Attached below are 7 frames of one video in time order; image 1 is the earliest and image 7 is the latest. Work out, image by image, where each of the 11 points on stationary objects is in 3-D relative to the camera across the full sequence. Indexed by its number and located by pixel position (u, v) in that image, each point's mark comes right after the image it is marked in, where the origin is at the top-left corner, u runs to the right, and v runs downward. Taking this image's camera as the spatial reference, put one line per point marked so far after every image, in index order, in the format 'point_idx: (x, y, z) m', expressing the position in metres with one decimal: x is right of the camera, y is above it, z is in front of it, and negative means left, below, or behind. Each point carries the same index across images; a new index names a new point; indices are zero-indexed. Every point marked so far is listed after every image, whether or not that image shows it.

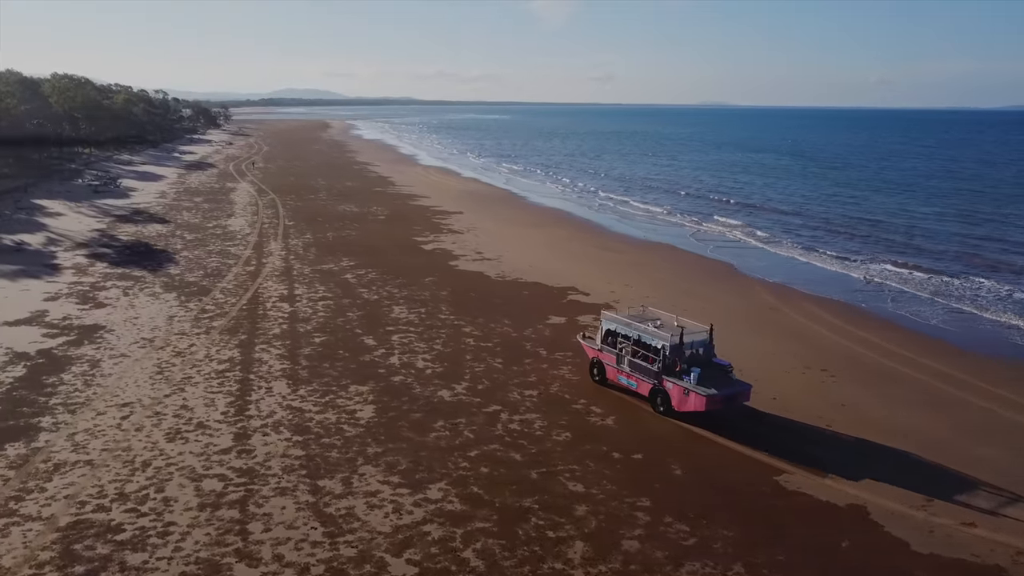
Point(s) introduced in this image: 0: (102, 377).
0: (-6.2, -1.3, +12.7) m
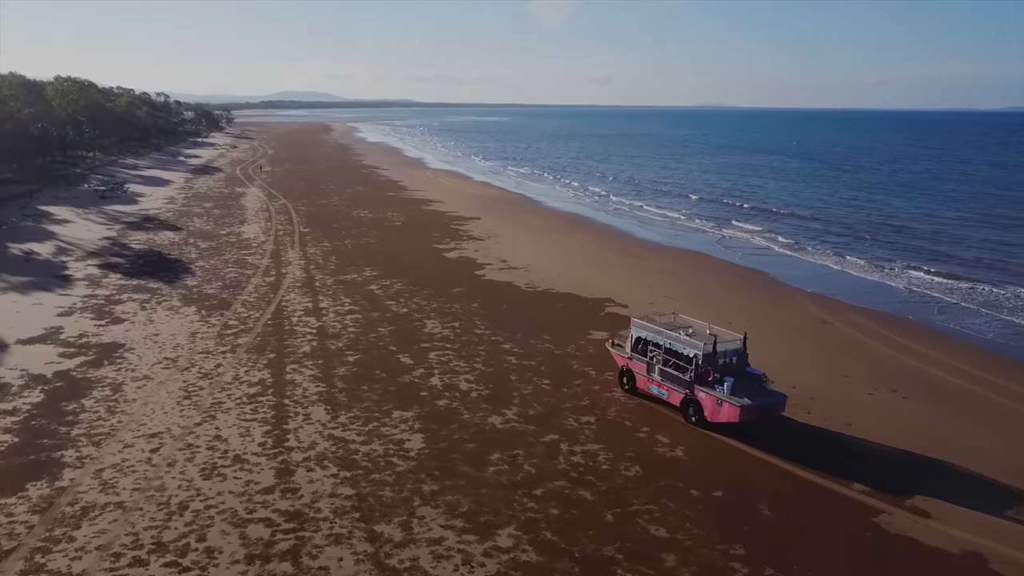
0: (-5.4, -1.6, +11.8) m
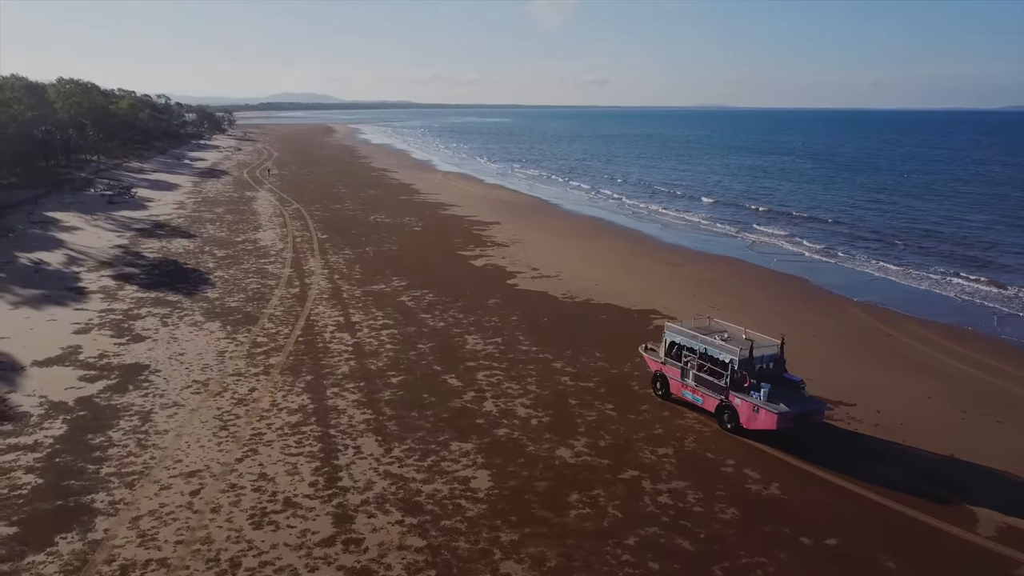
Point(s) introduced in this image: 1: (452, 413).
0: (-4.5, -1.9, +10.7) m
1: (-0.8, -1.8, +11.9) m
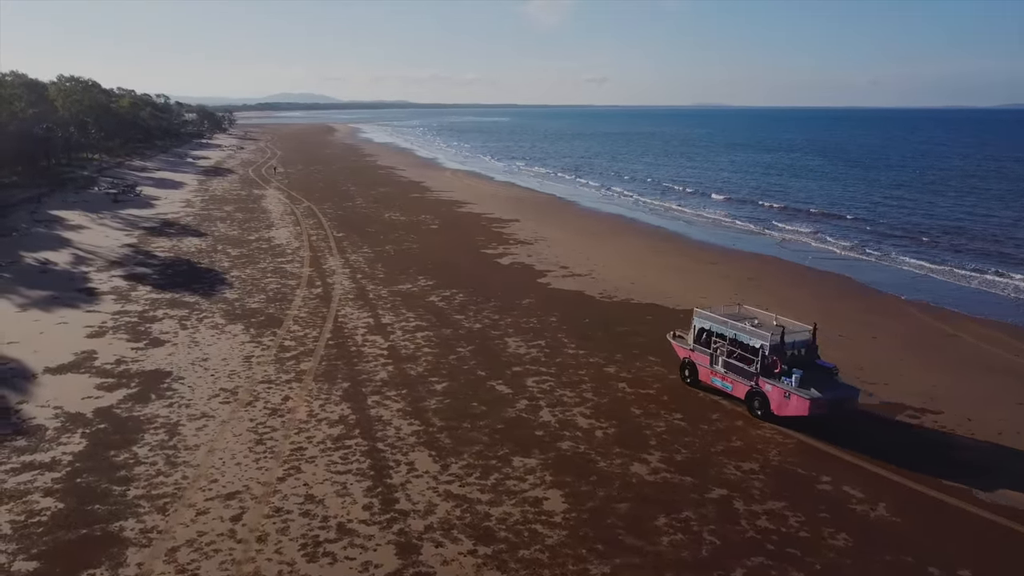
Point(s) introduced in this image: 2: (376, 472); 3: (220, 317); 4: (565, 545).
0: (-3.7, -1.9, +9.7) m
1: (-0.1, -1.7, +10.9) m
2: (-1.5, -2.0, +9.3) m
3: (-5.5, -0.5, +15.8) m
4: (+0.5, -2.4, +7.9) m
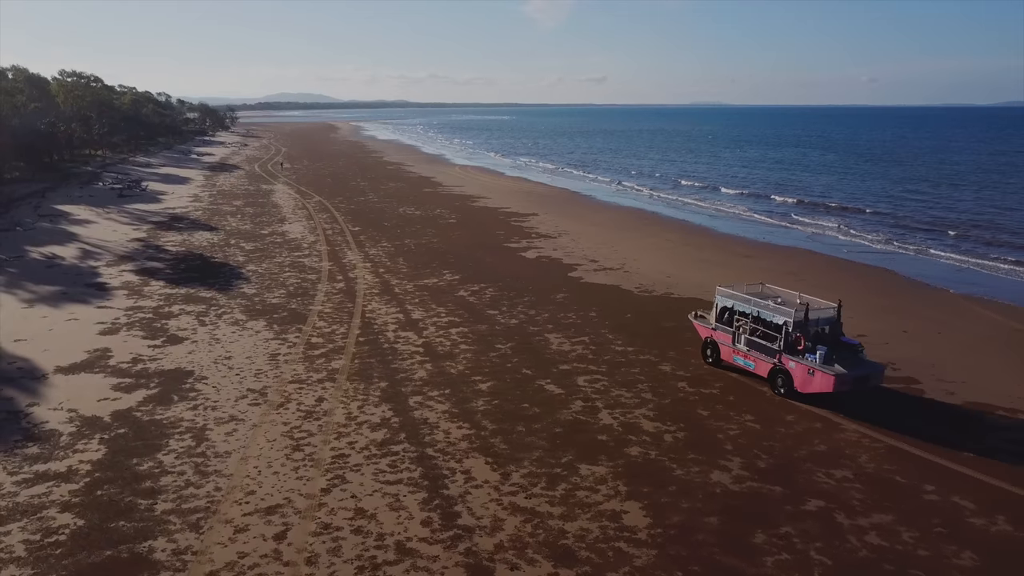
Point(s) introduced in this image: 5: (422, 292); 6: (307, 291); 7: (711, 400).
0: (-3.0, -1.8, +8.7) m
1: (+0.6, -1.6, +9.9) m
2: (-0.8, -1.9, +8.3) m
3: (-4.8, -0.4, +14.8) m
4: (+1.2, -2.3, +6.9) m
5: (-1.8, -0.1, +17.1) m
6: (-4.1, -0.1, +16.9) m
7: (+2.6, -1.4, +11.0) m
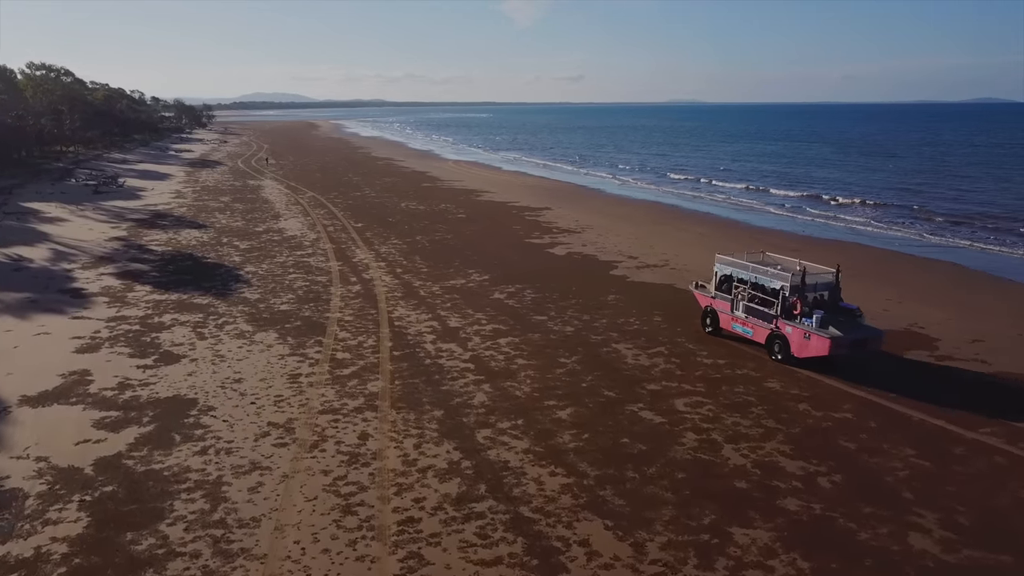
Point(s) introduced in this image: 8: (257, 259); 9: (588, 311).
0: (-2.0, -1.8, +6.4) m
1: (+1.6, -1.7, +7.7) m
2: (+0.2, -2.0, +6.1) m
3: (-3.9, -0.5, +12.4) m
4: (+2.2, -2.3, +4.7) m
5: (-1.1, -0.1, +14.8) m
6: (-3.3, -0.1, +14.5) m
7: (+3.5, -1.4, +8.8) m
8: (-5.4, +0.6, +18.0) m
9: (+1.3, -0.4, +13.8) m
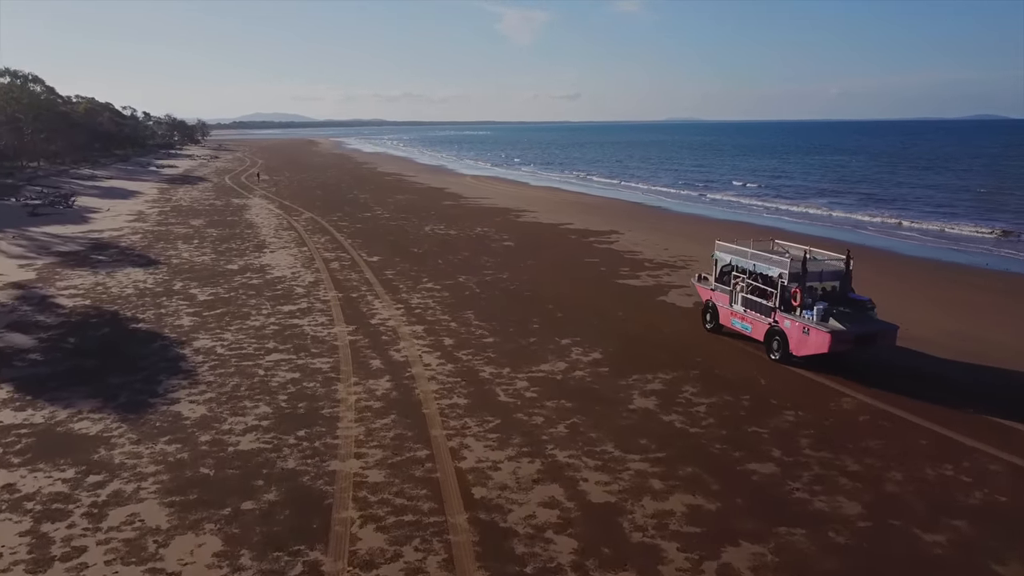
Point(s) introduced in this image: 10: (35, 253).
0: (-0.5, -2.6, -0.4) m
1: (+3.1, -2.5, +0.9) m
2: (+1.7, -2.7, -0.7) m
3: (-2.4, -1.5, +5.7) m
4: (+3.7, -3.0, -2.1) m
5: (+0.5, -1.1, +8.1) m
6: (-1.8, -1.1, +7.8) m
7: (+5.0, -2.3, +2.1) m
8: (-3.9, -0.4, +11.2) m
9: (+2.8, -1.4, +7.0) m
10: (-9.6, +0.7, +17.0) m
